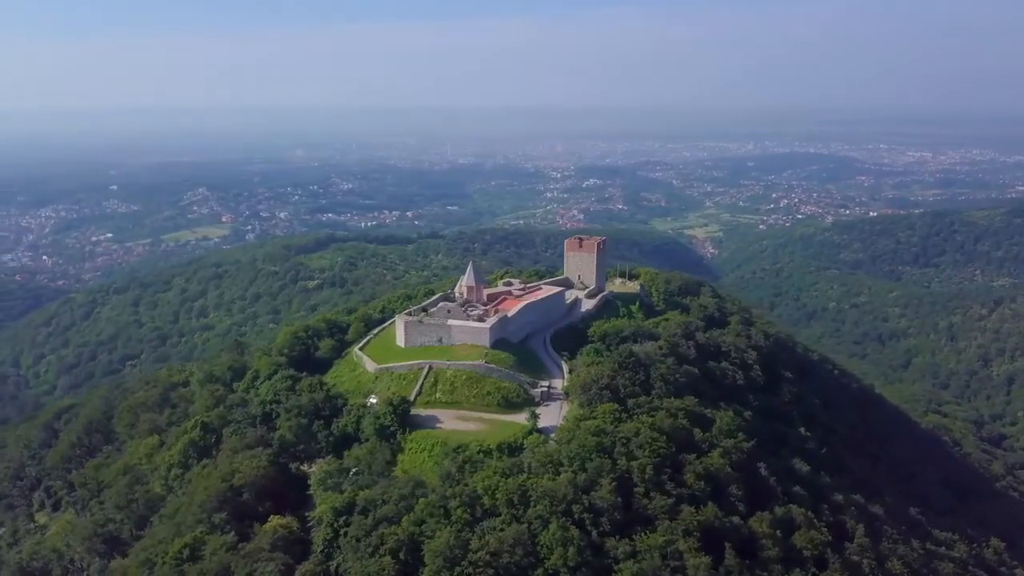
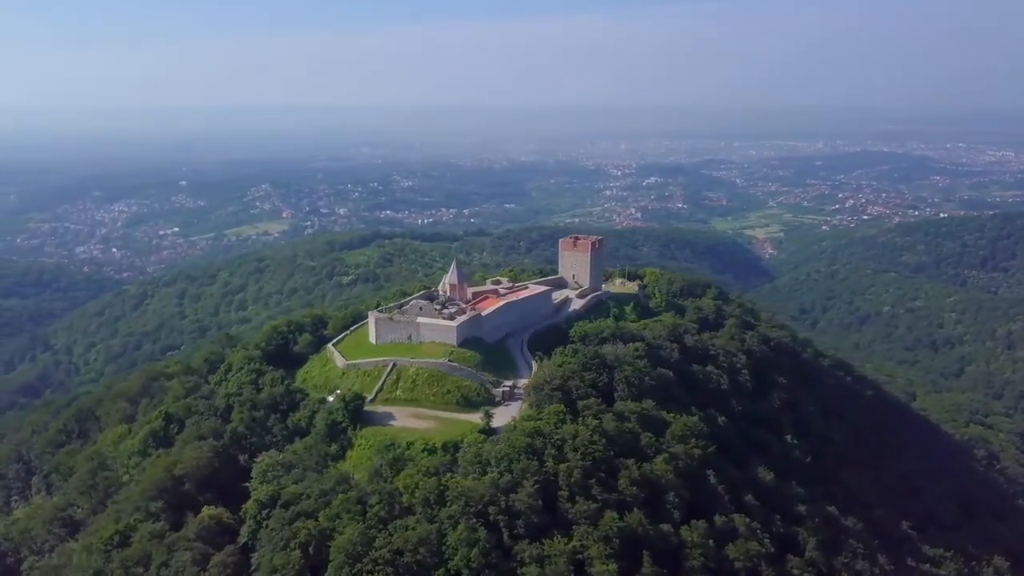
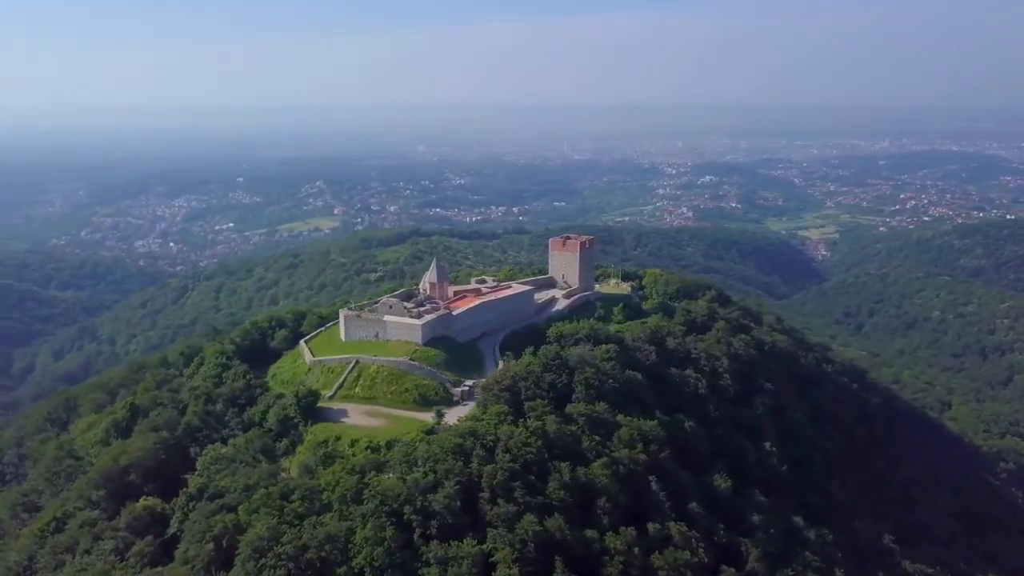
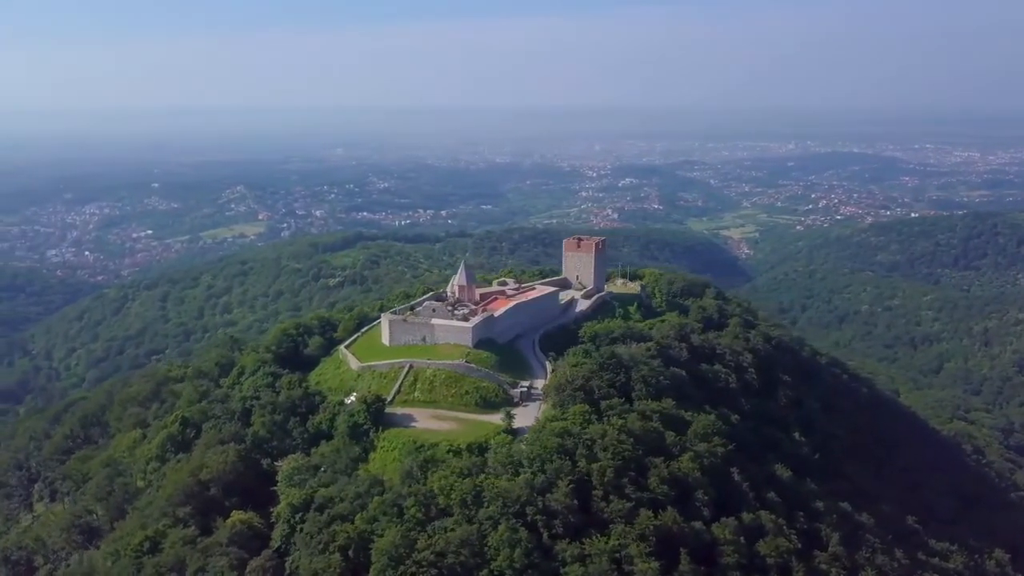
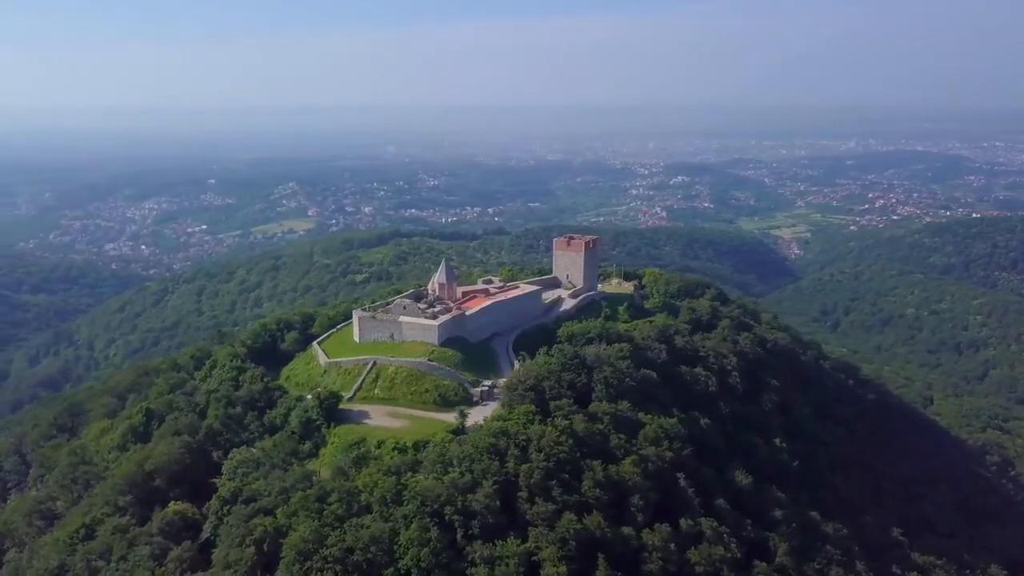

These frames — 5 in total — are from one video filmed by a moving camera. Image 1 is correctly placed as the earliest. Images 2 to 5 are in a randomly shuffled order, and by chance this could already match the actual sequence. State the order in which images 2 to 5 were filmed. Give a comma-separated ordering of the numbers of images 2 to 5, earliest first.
4, 2, 5, 3
